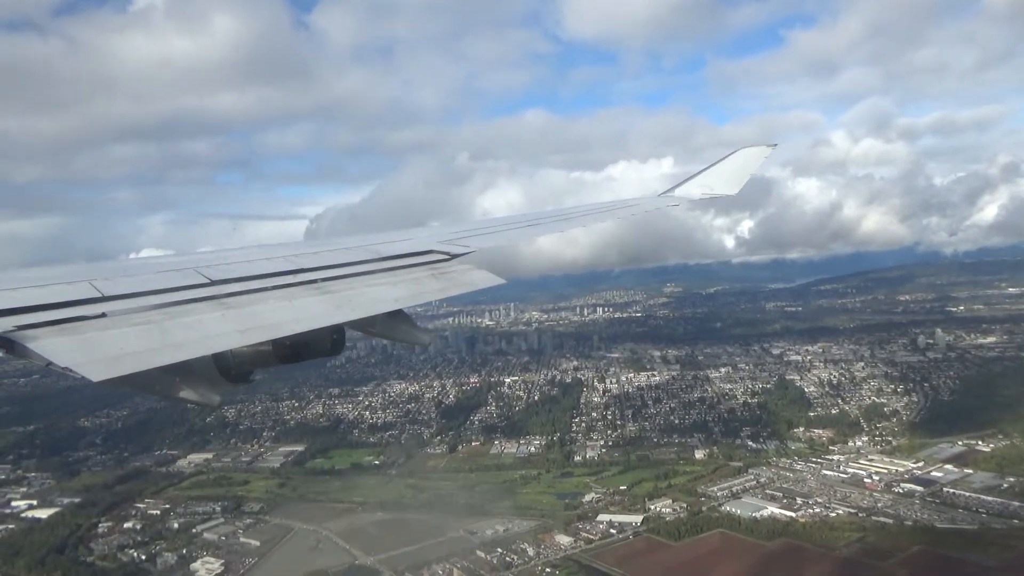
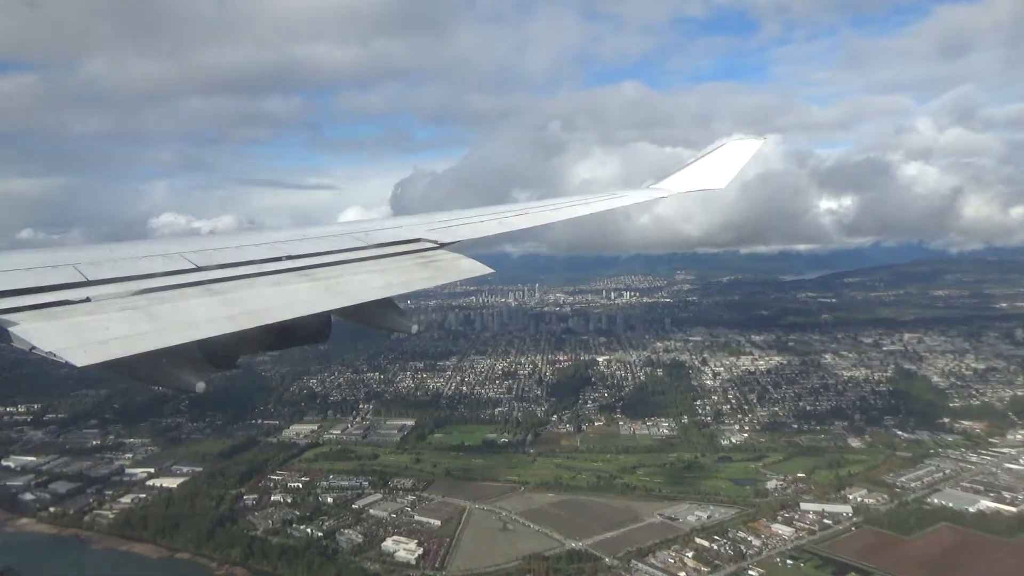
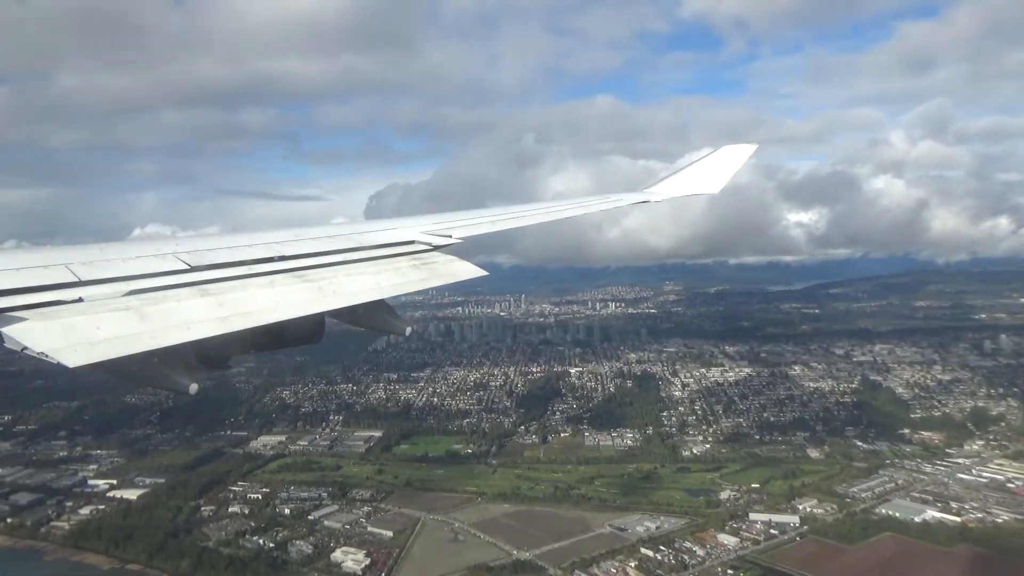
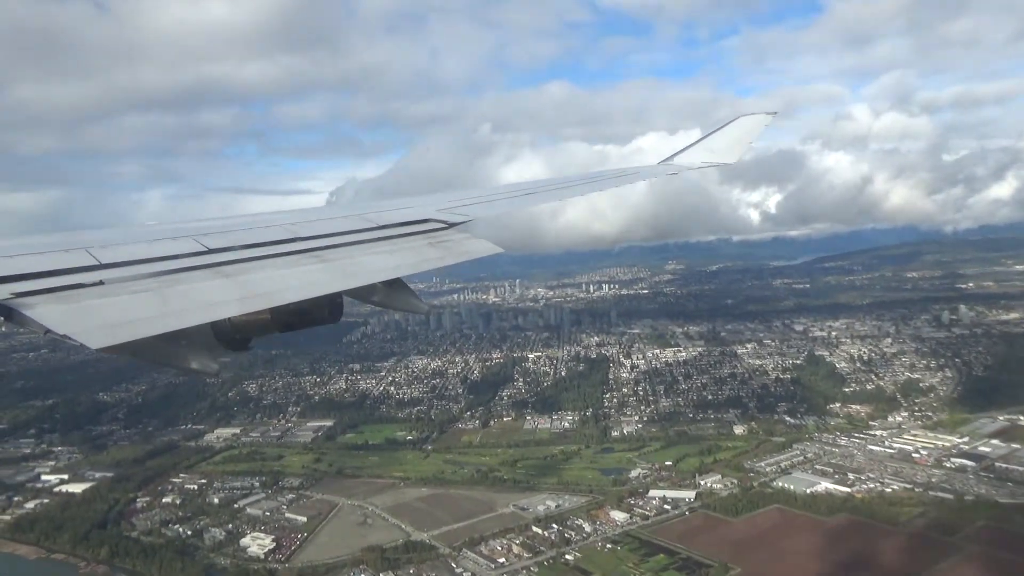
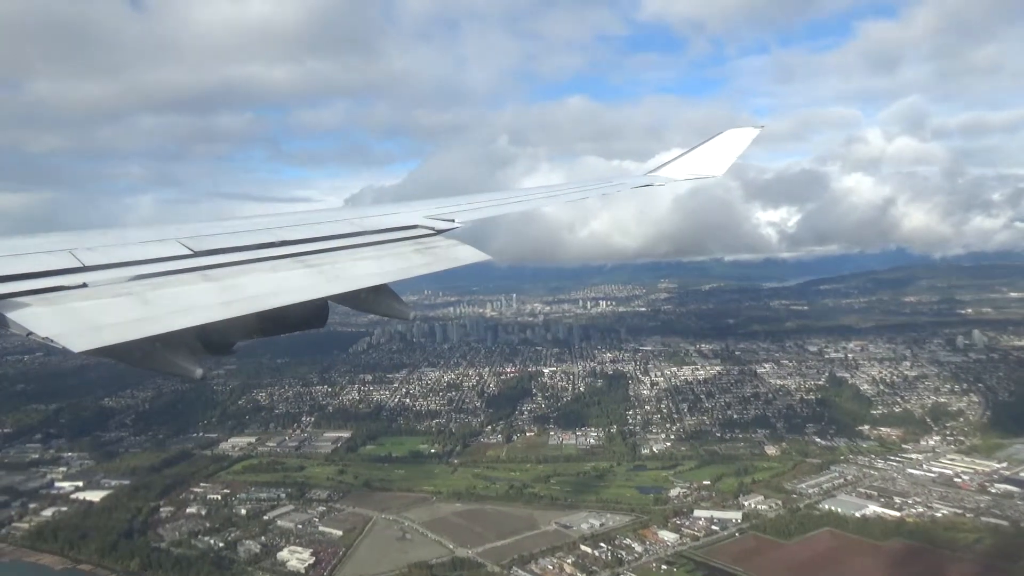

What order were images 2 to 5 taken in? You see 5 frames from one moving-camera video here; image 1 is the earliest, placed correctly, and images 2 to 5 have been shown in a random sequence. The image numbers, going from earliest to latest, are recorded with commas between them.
4, 5, 3, 2
